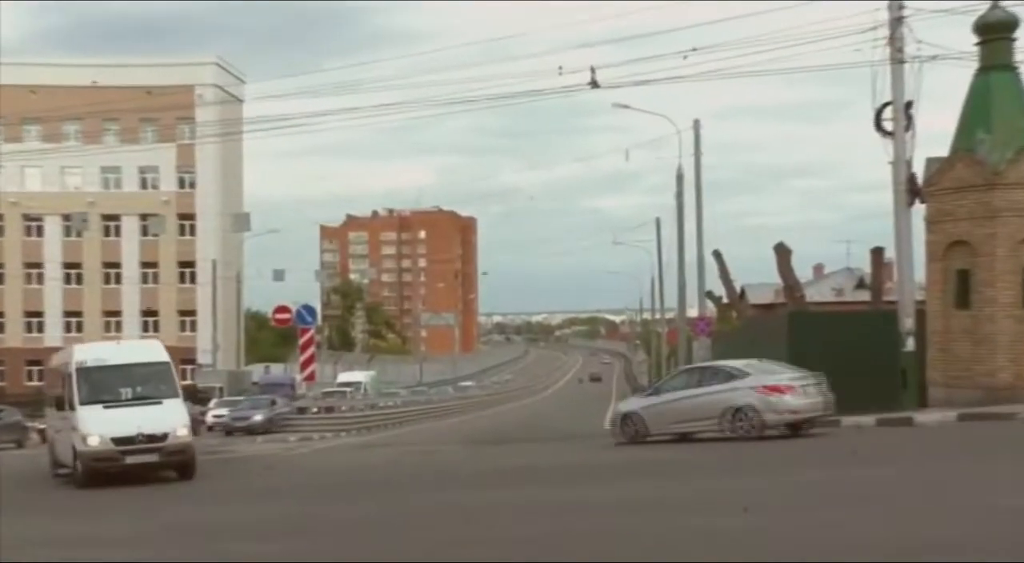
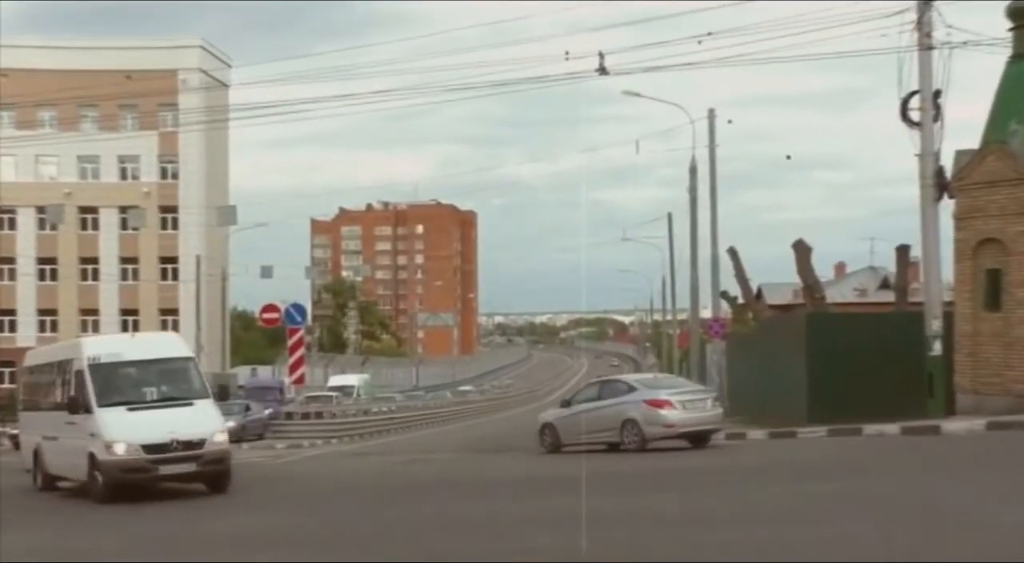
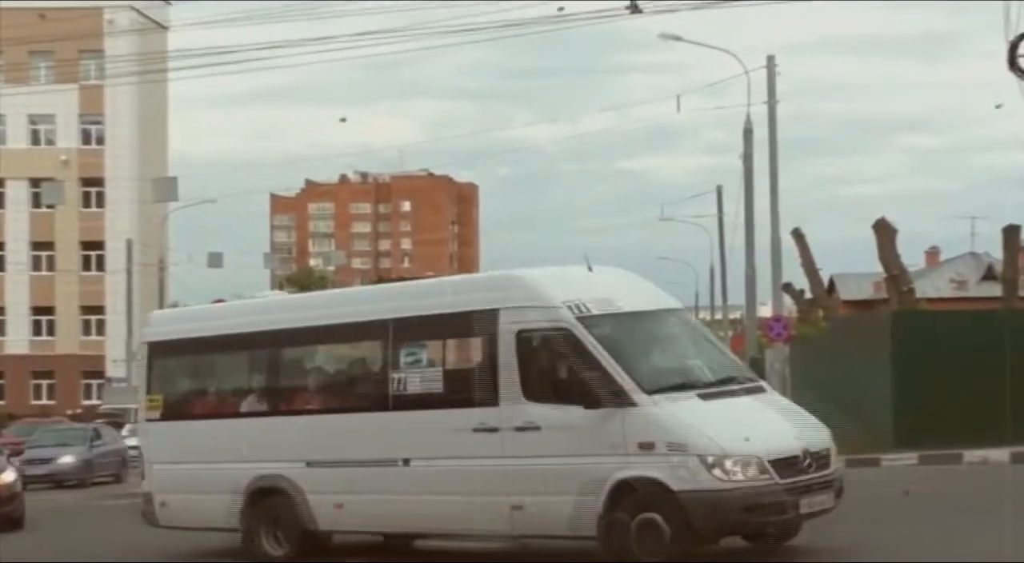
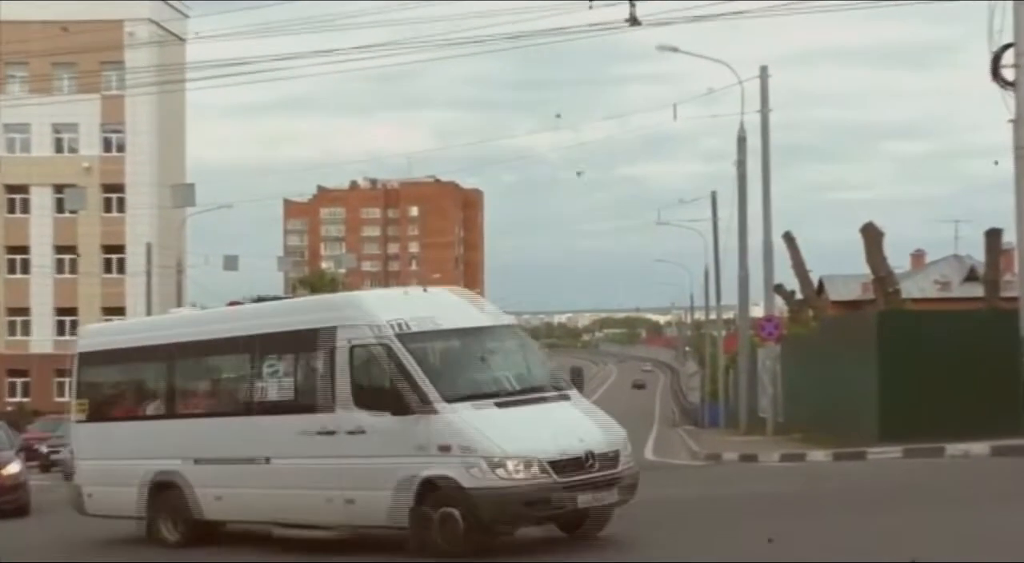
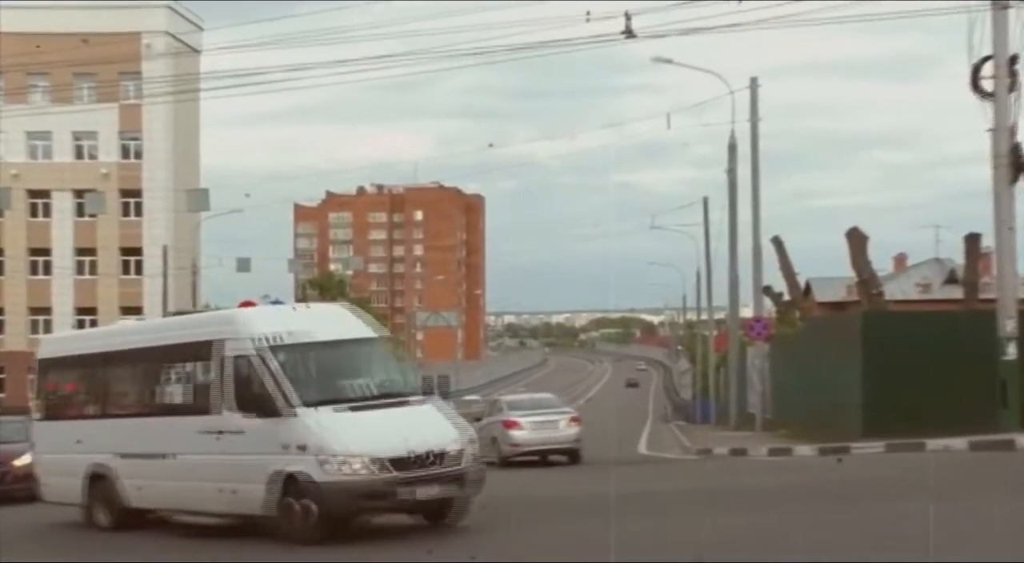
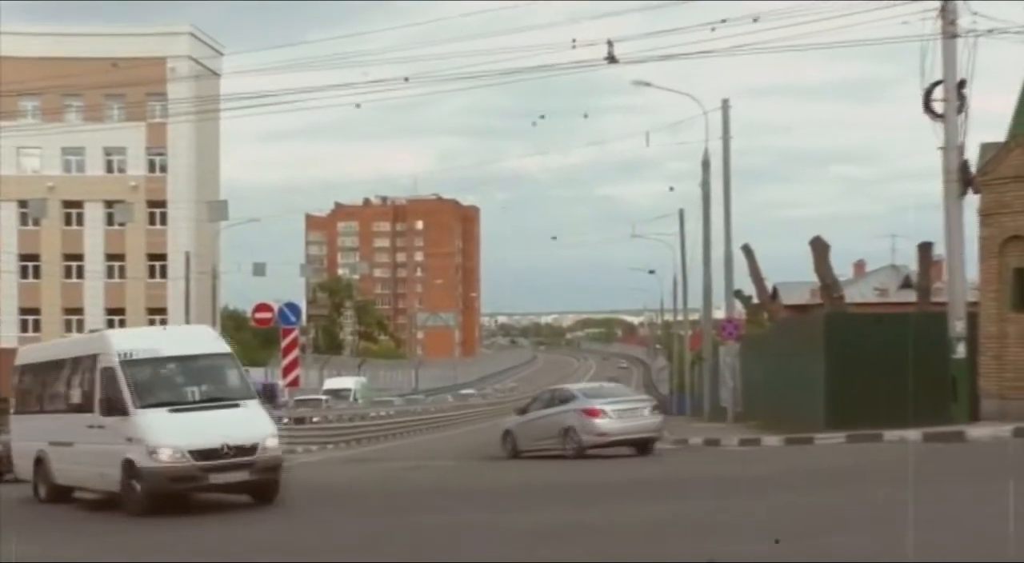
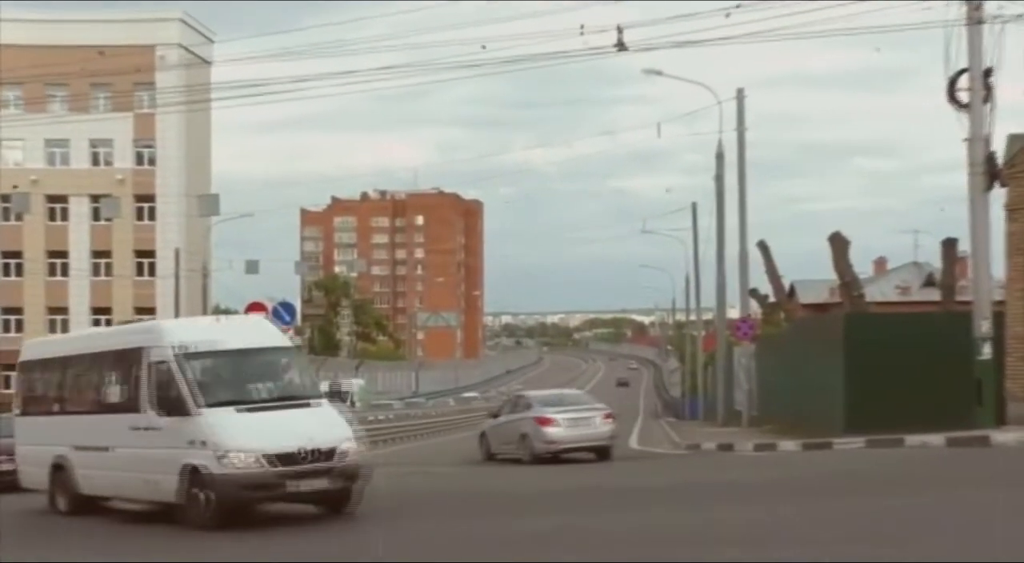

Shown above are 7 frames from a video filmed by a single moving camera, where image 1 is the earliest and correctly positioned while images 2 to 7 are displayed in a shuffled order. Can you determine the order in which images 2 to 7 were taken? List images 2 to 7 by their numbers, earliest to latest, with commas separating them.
2, 6, 7, 5, 4, 3
